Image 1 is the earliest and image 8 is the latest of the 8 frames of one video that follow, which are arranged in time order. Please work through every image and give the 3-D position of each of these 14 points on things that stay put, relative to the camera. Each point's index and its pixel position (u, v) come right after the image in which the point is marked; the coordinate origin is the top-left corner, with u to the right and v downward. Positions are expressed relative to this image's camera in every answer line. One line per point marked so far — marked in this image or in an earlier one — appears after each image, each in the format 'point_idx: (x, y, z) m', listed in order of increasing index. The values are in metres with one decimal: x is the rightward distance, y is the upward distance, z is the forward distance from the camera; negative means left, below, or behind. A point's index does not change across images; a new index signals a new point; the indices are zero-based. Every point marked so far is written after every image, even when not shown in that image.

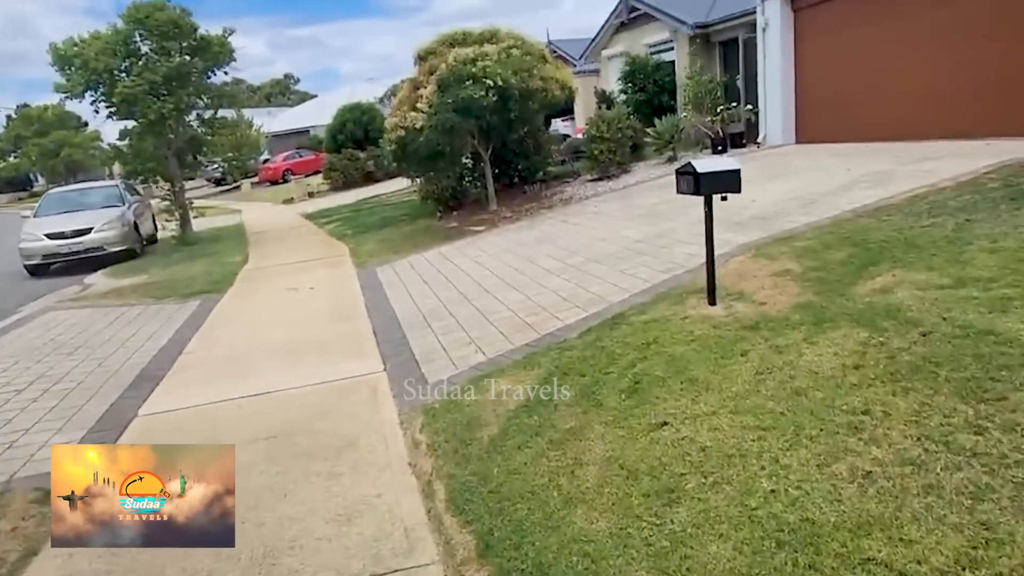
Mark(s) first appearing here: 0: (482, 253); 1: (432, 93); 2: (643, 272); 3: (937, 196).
0: (-0.4, +0.4, +9.0) m
1: (-1.3, +3.1, +10.8) m
2: (+1.2, +0.1, +6.2) m
3: (+3.8, +0.8, +6.2) m
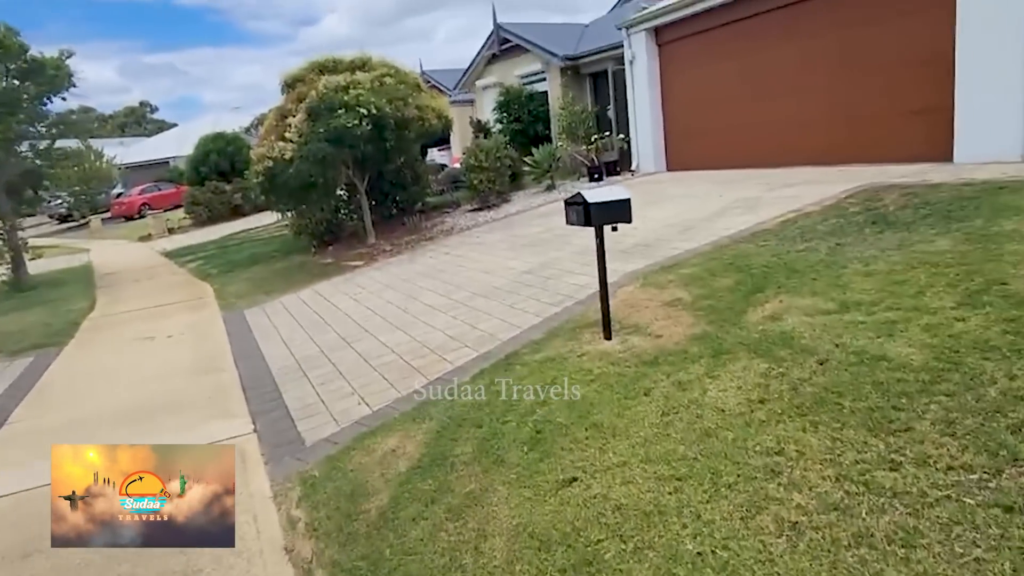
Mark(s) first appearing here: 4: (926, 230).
0: (-1.8, 0.0, +8.5) m
1: (-3.1, +2.5, +10.2) m
2: (+0.2, -0.2, +5.9) m
3: (+2.7, +0.6, +6.5) m
4: (+3.1, +0.4, +5.2) m
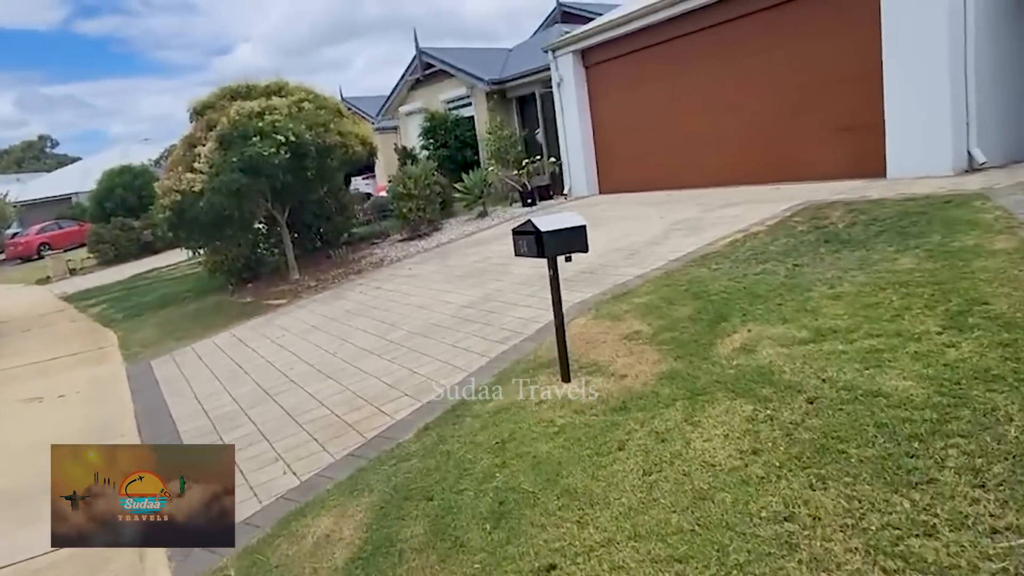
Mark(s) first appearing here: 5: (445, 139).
0: (-2.5, -0.5, +7.7) m
1: (-4.1, +1.9, +9.5) m
2: (-0.3, -0.5, +5.4) m
3: (+2.2, +0.4, +6.2) m
4: (+2.7, +0.3, +5.0) m
5: (-1.6, +3.5, +16.3) m
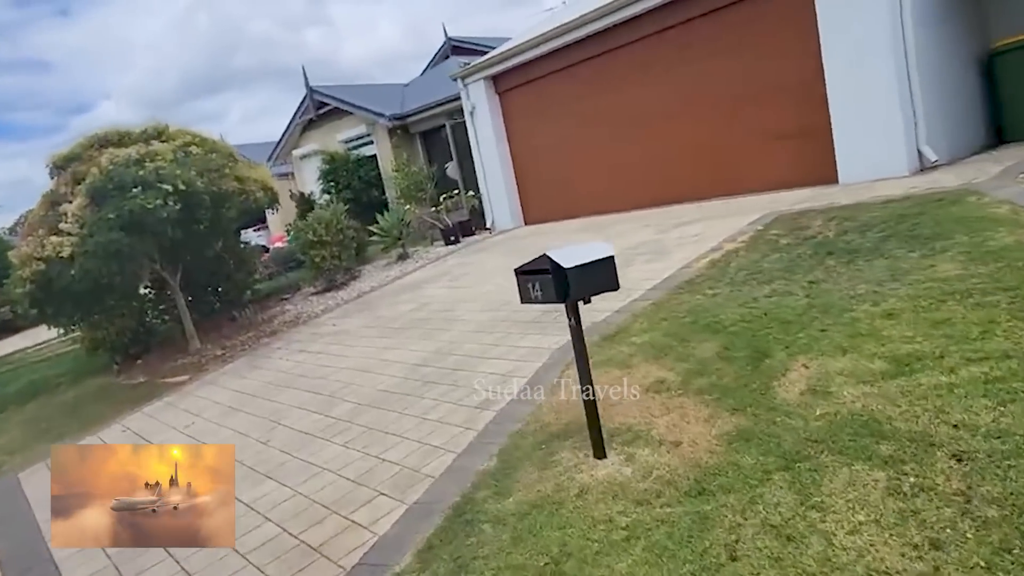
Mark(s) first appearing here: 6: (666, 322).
0: (-2.9, -1.2, +6.4) m
1: (-4.9, +0.9, +7.9) m
2: (-0.4, -0.8, +4.4) m
3: (+1.9, +0.2, +5.6) m
4: (+2.5, +0.2, +4.4) m
5: (-3.6, +2.4, +15.2) m
6: (+1.0, -0.2, +4.7) m
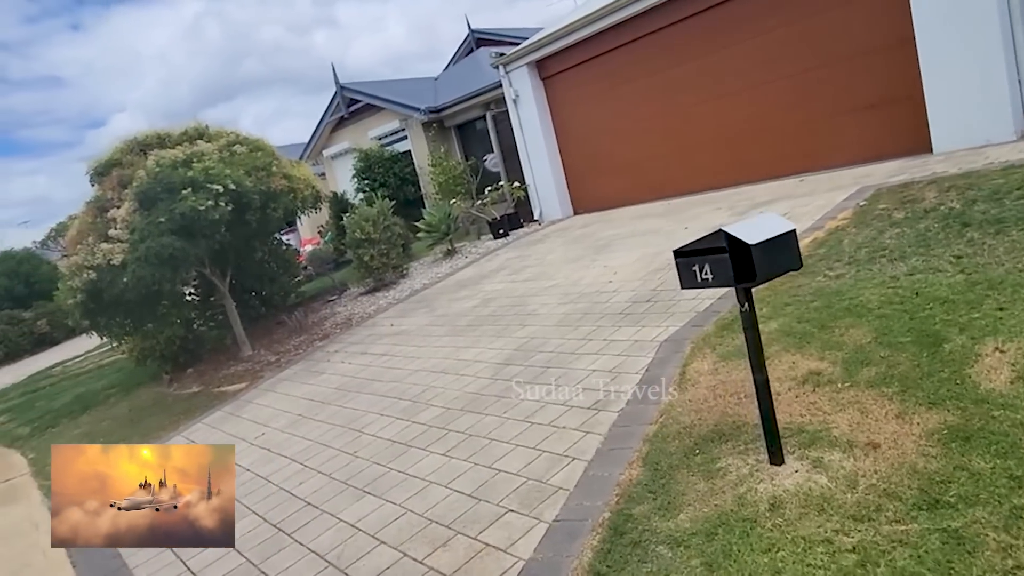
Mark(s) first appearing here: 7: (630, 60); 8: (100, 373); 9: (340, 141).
0: (-2.2, -1.2, +6.0) m
1: (-4.2, +0.8, +7.6) m
2: (+0.3, -0.8, +4.0) m
3: (+2.5, +0.4, +5.1) m
4: (+3.2, +0.4, +4.0) m
5: (-2.8, +2.4, +14.8) m
6: (+1.7, -0.1, +4.3) m
7: (+1.6, +3.2, +9.8) m
8: (-6.9, -1.4, +11.6) m
9: (-4.4, +3.7, +17.5) m
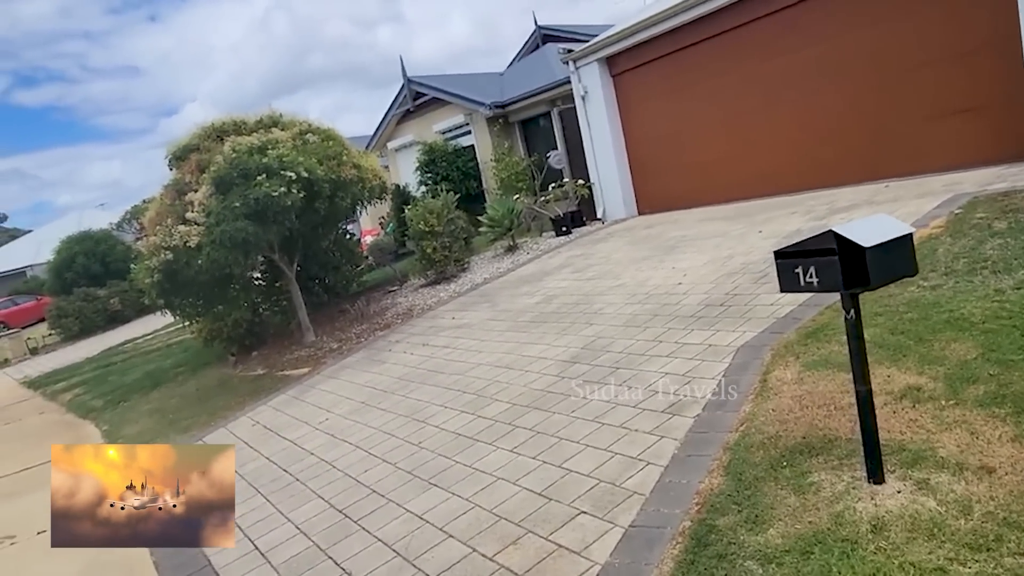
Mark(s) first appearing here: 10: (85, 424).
0: (-1.6, -1.1, +6.1) m
1: (-3.5, +1.0, +7.8) m
2: (+0.7, -0.8, +3.9) m
3: (+3.1, +0.3, +4.9) m
4: (+3.6, +0.3, +3.6) m
5: (-1.4, +2.5, +14.9) m
6: (+2.2, -0.2, +4.0) m
7: (+2.6, +3.2, +9.6) m
8: (-6.0, -1.1, +12.0) m
9: (-2.8, +3.9, +17.7) m
10: (-5.1, -1.6, +8.3) m
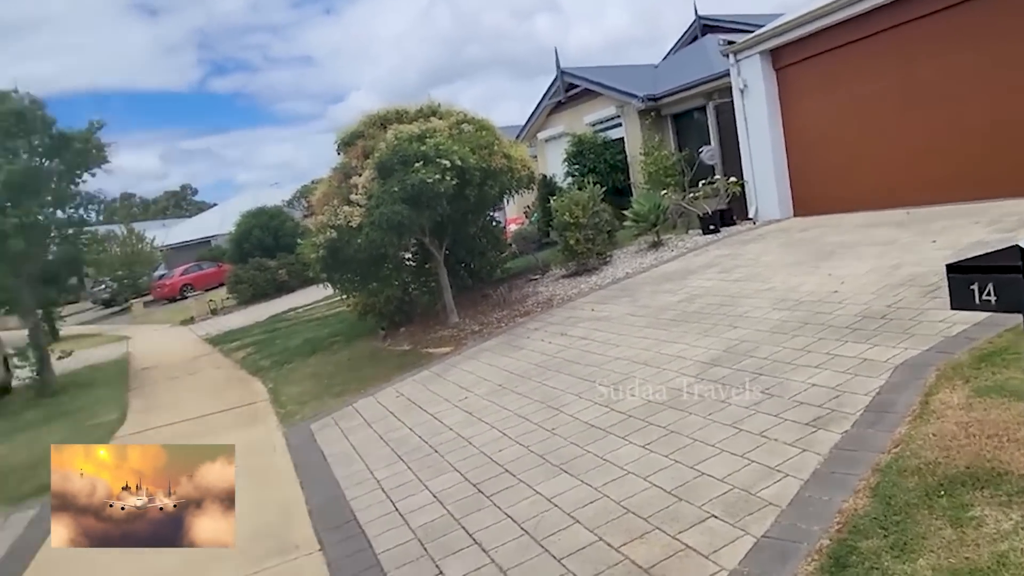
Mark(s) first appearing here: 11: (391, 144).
0: (-0.4, -1.0, +6.4) m
1: (-1.7, +1.3, +8.4) m
2: (+1.5, -0.8, +3.8) m
3: (+4.0, +0.1, +4.2) m
4: (+4.3, 0.0, +2.9) m
5: (+1.8, +2.7, +14.9) m
6: (+2.9, -0.3, +3.6) m
7: (+4.7, +3.0, +8.9) m
8: (-3.5, -0.6, +13.1) m
9: (+1.1, +4.2, +17.9) m
10: (-3.4, -1.2, +9.2) m
11: (-1.5, +1.8, +8.5) m
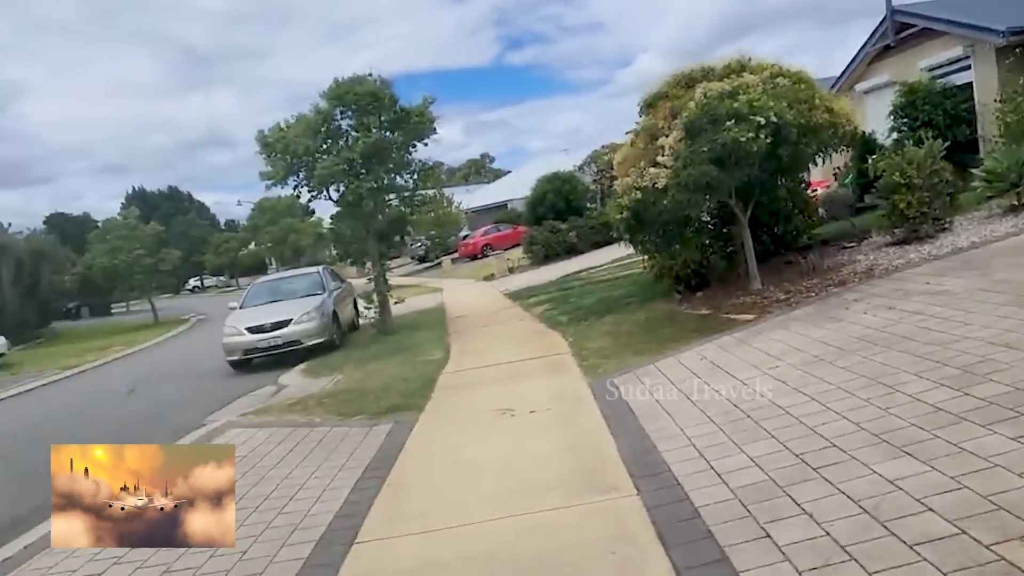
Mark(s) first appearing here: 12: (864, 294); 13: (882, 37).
0: (+2.3, -0.7, +6.1) m
1: (+2.0, +1.8, +8.4) m
2: (+3.1, -0.7, +2.9) m
3: (+5.6, +0.1, +2.3) m
4: (+5.4, 0.0, +1.0) m
5: (+7.8, +3.2, +12.9) m
6: (+4.4, -0.3, +2.2) m
7: (+8.2, +3.2, +6.2) m
8: (+2.1, +0.1, +13.4) m
9: (+8.4, +4.9, +15.8) m
10: (+0.6, -0.7, +9.9) m
11: (+2.3, +2.2, +8.3) m
12: (+3.8, -0.1, +7.5) m
13: (+8.1, +5.5, +15.2) m
